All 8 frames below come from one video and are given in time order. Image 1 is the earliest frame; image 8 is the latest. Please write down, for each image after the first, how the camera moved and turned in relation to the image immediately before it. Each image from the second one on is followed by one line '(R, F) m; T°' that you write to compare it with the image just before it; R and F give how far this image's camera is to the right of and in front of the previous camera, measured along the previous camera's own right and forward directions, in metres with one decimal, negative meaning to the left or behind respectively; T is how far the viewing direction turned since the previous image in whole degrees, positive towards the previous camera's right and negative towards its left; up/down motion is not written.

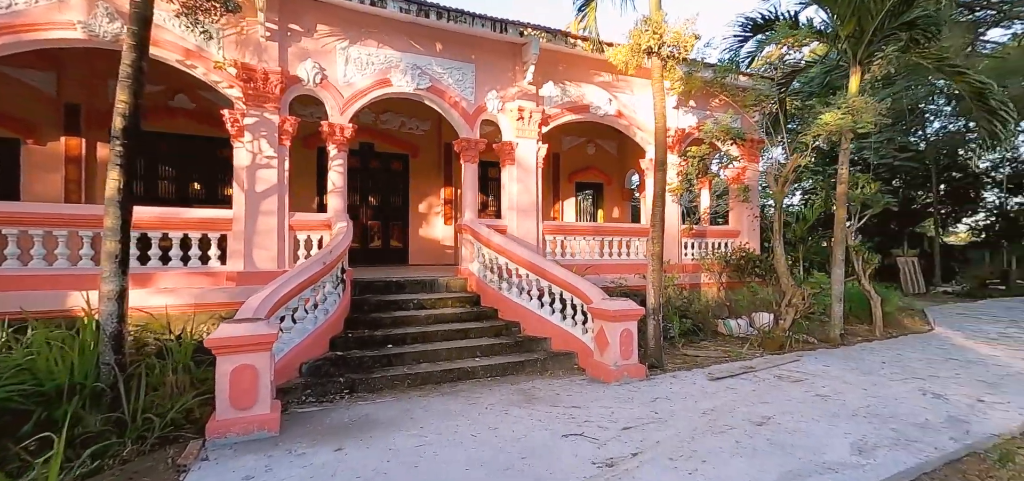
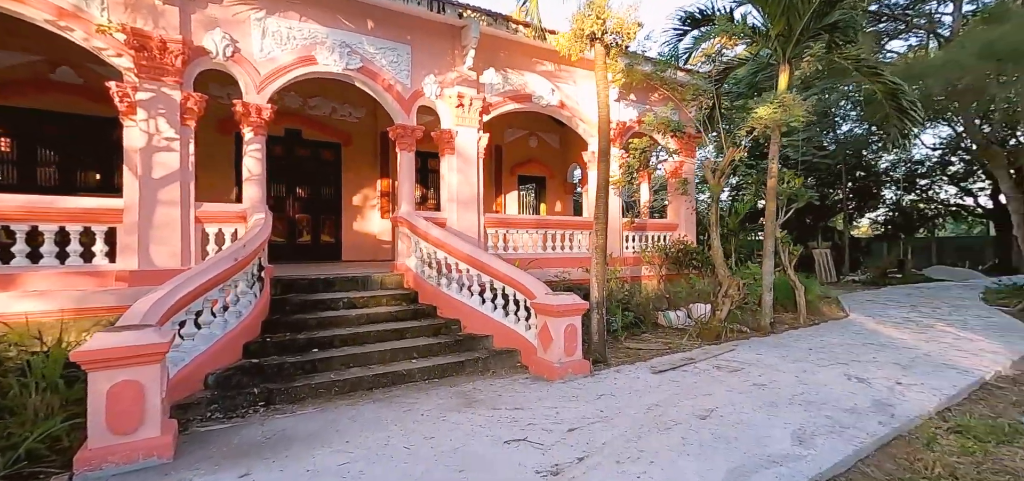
(+0.1, +0.3) m; +7°
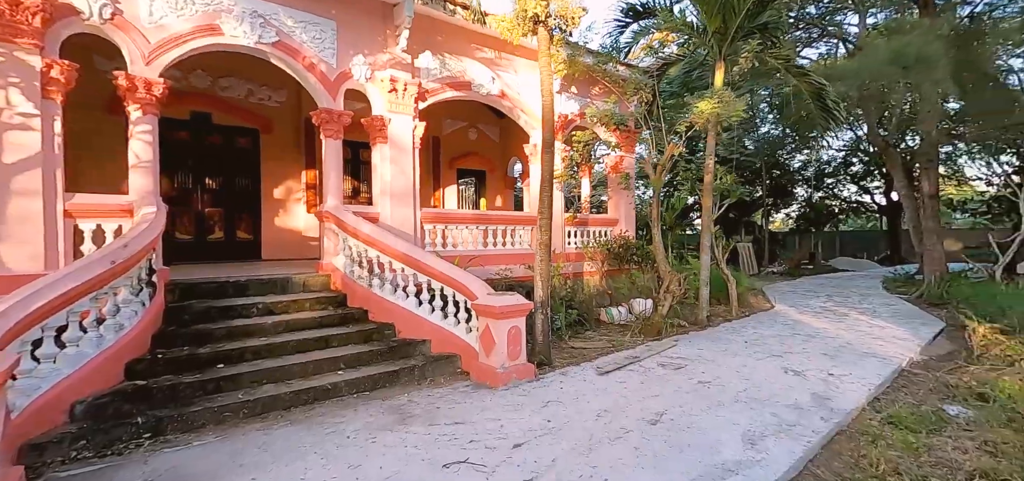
(0.0, +0.3) m; +8°
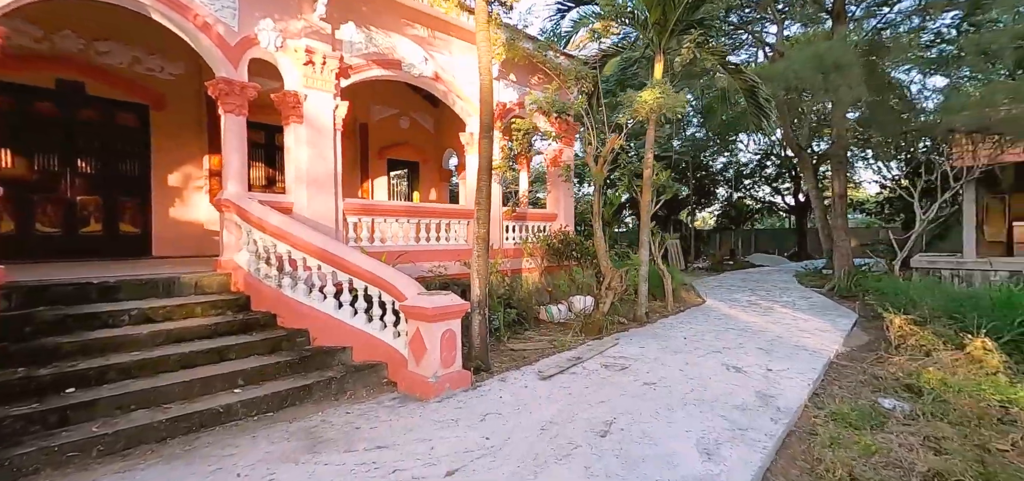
(0.0, +0.4) m; +8°
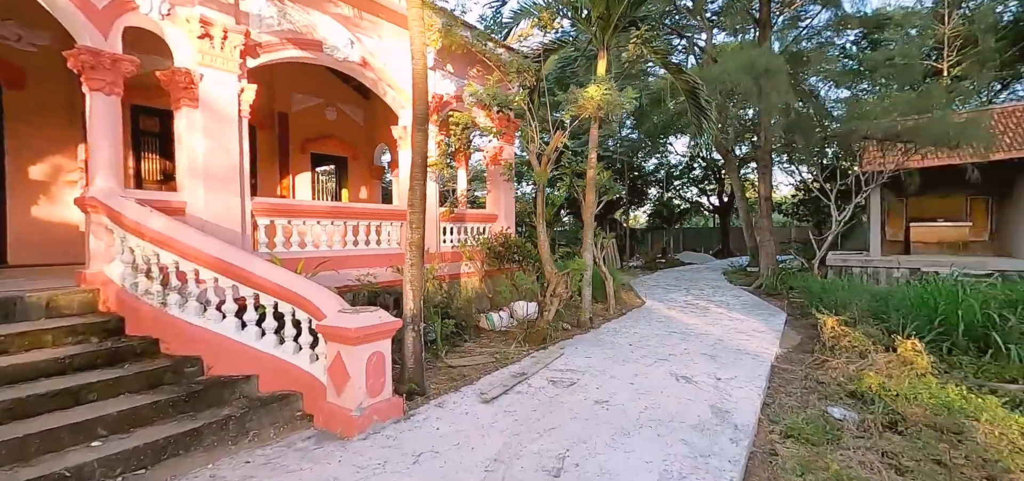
(0.0, +0.4) m; +8°
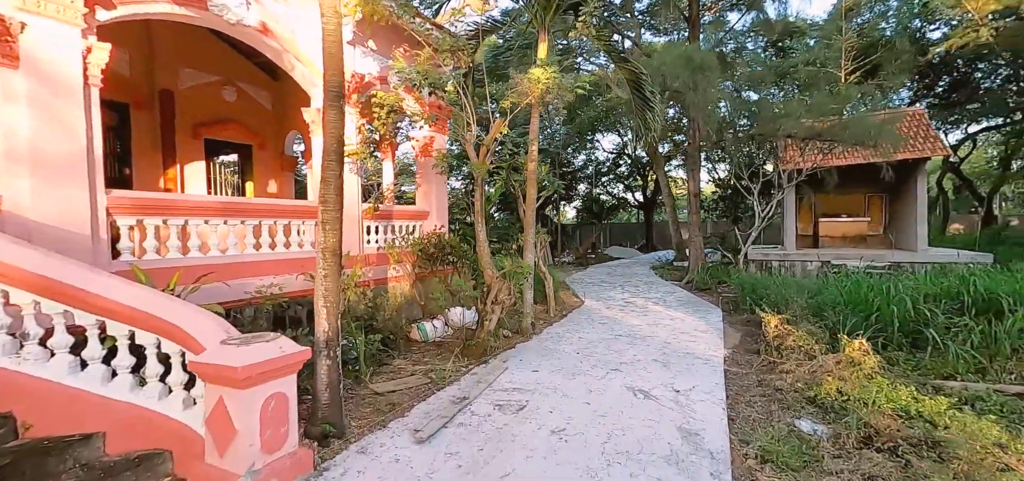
(-0.1, +0.6) m; +9°
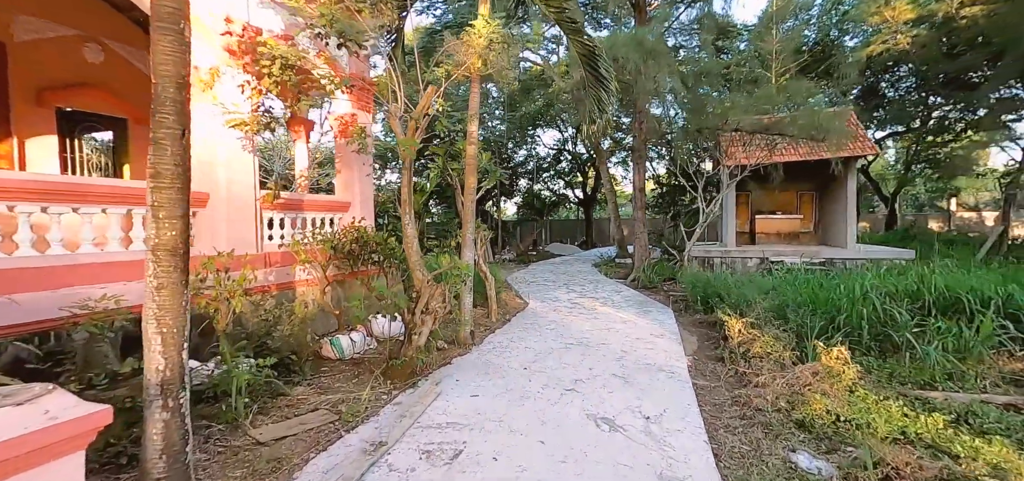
(0.0, +0.8) m; +8°
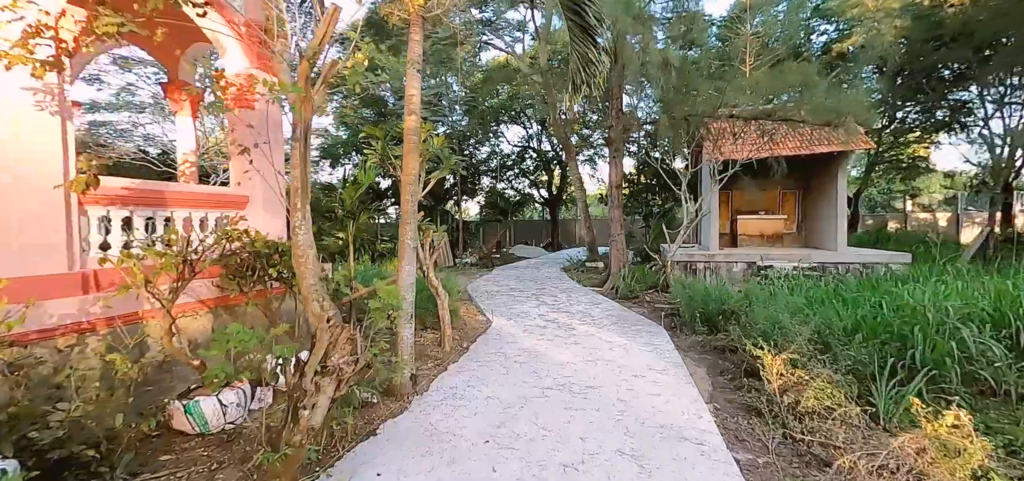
(+0.1, +1.3) m; +5°
